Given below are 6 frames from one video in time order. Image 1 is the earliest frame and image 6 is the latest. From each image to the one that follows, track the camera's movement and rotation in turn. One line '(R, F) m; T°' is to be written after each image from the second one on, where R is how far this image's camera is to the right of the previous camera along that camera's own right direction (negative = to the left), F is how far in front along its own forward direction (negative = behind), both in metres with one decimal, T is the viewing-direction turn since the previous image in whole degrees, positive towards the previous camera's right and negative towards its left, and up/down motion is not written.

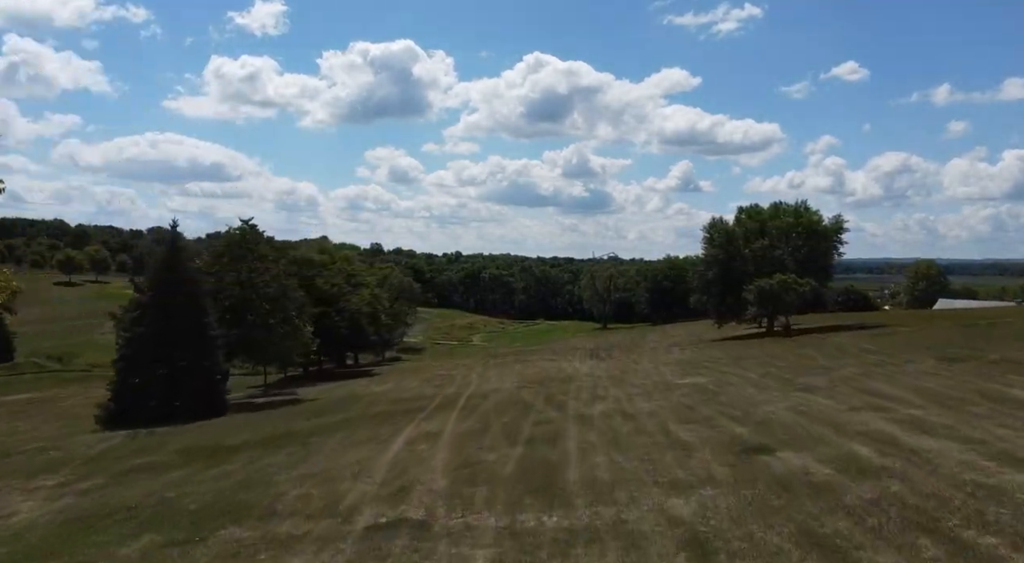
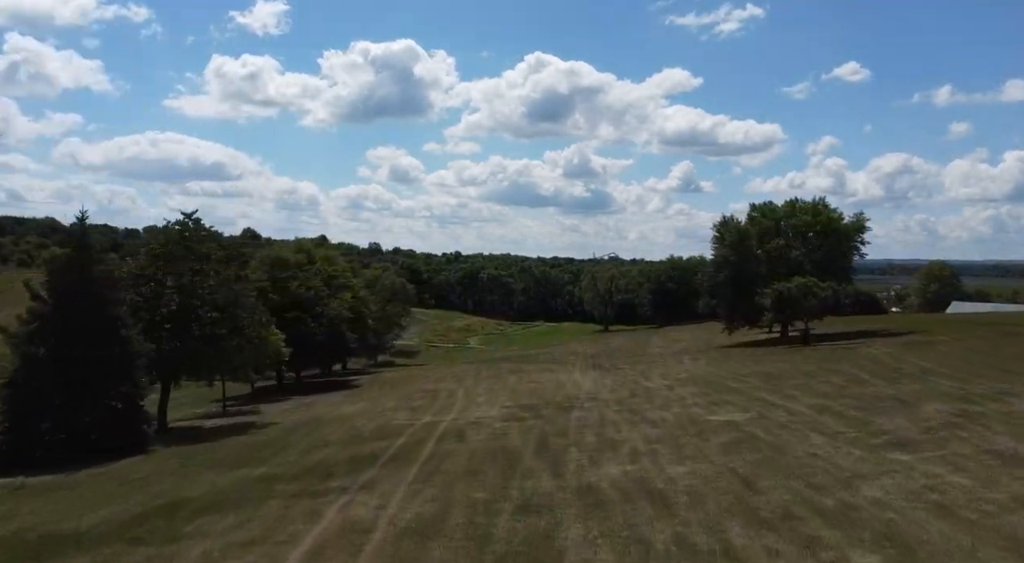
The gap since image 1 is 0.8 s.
(+0.3, +5.1) m; 0°
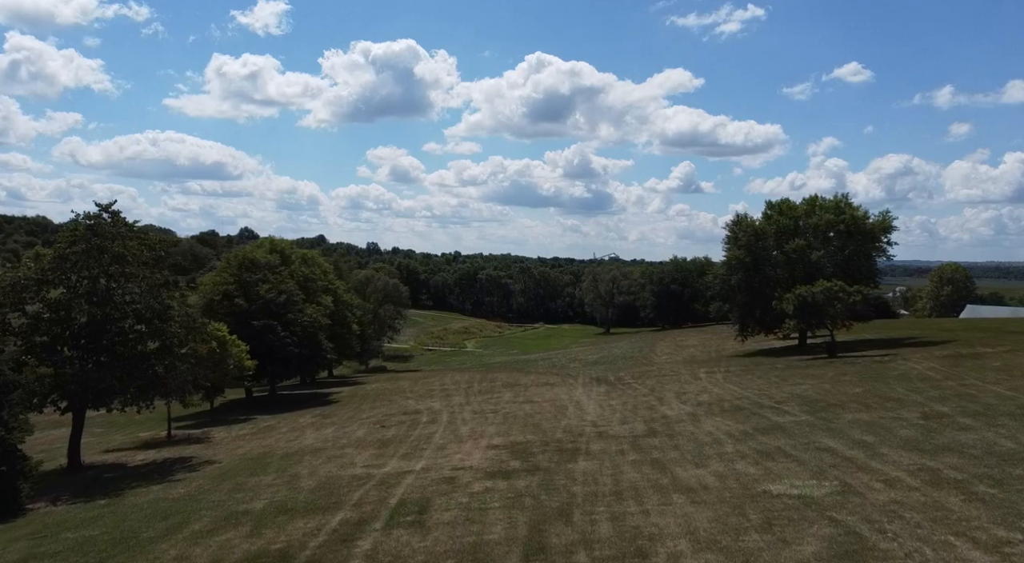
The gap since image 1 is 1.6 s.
(+0.2, +5.3) m; 0°
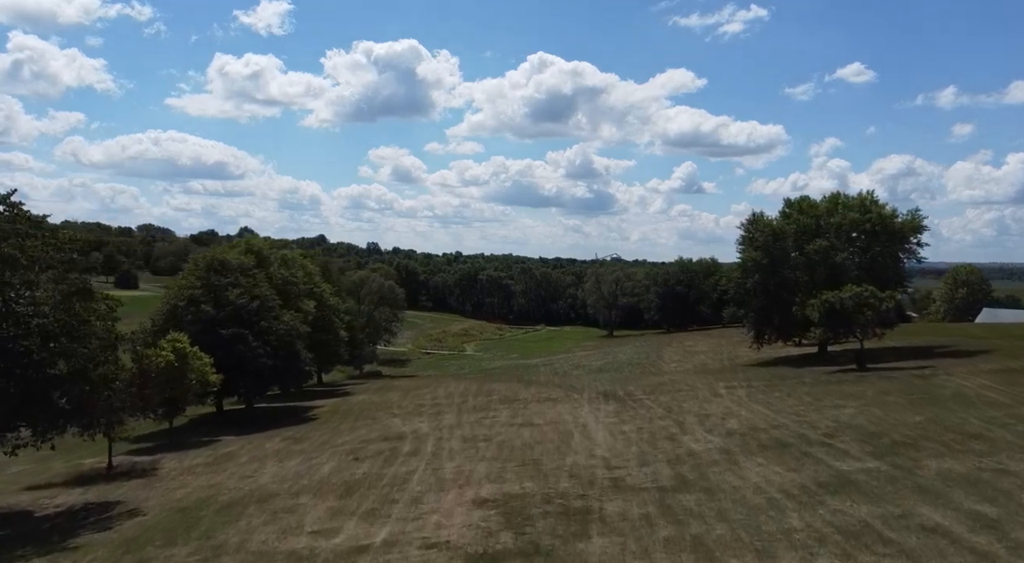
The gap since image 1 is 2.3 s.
(+0.2, +4.6) m; 0°
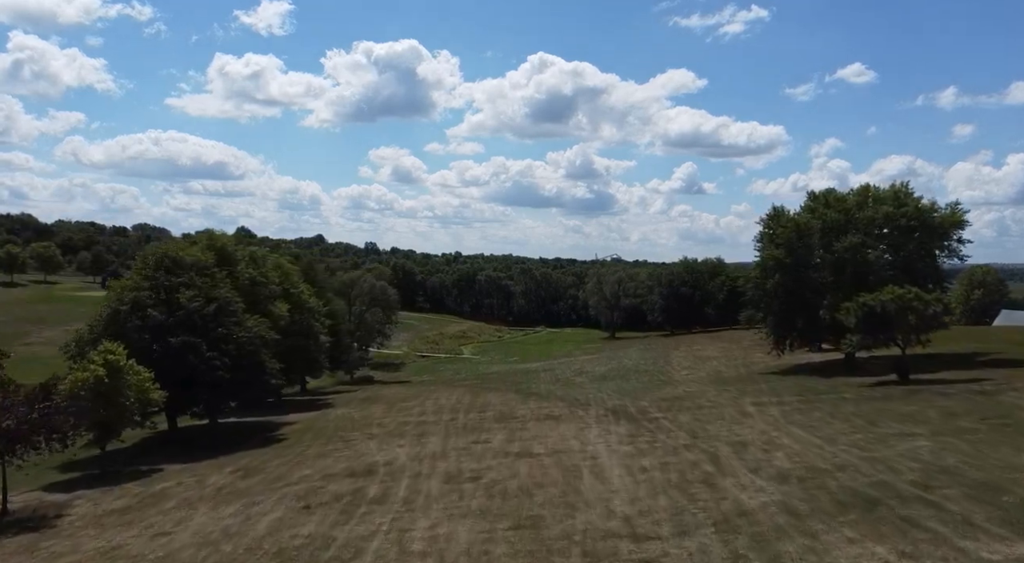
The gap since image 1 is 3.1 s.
(+0.1, +5.5) m; 0°
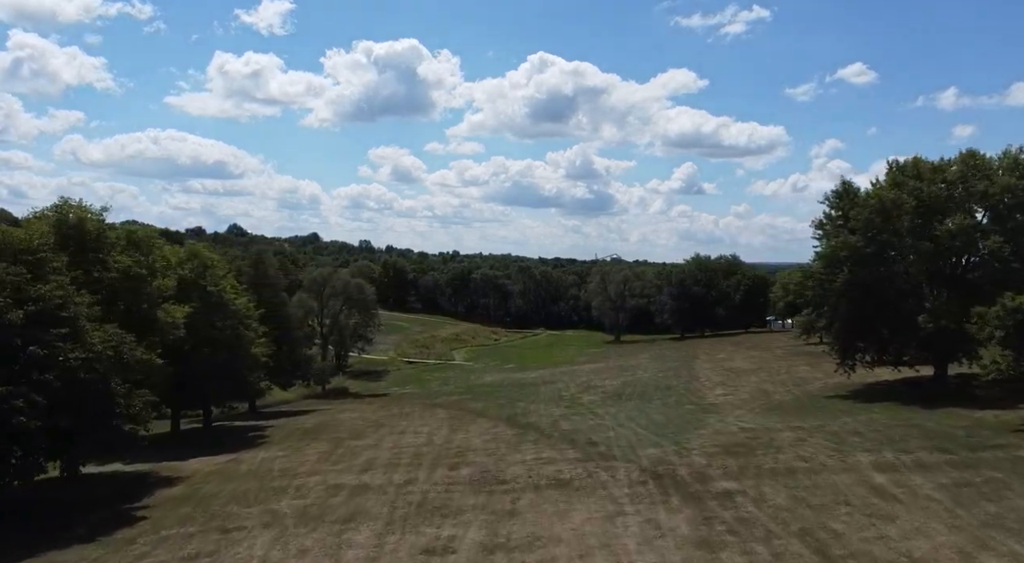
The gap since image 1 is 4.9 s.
(+0.3, +13.2) m; 0°
